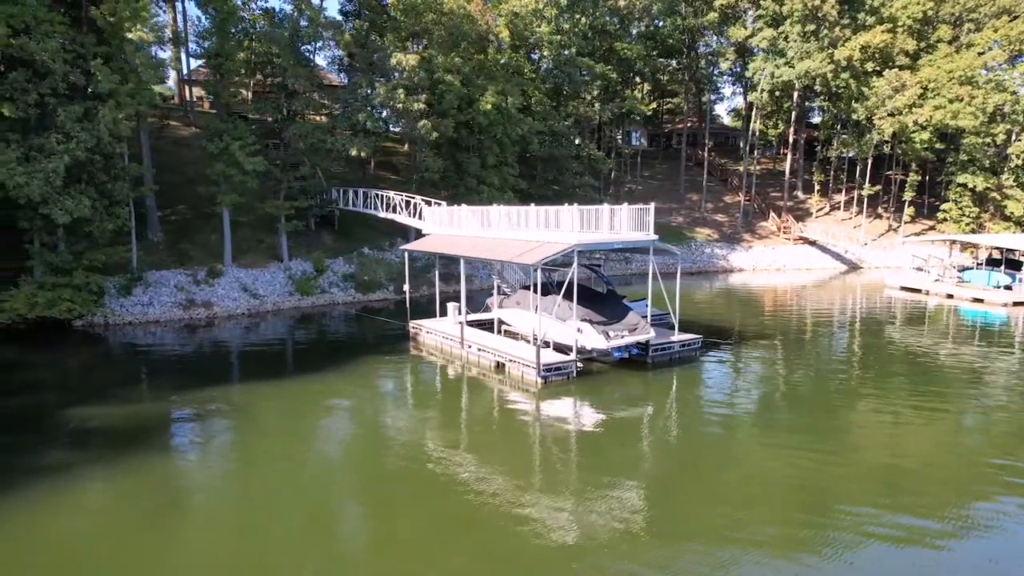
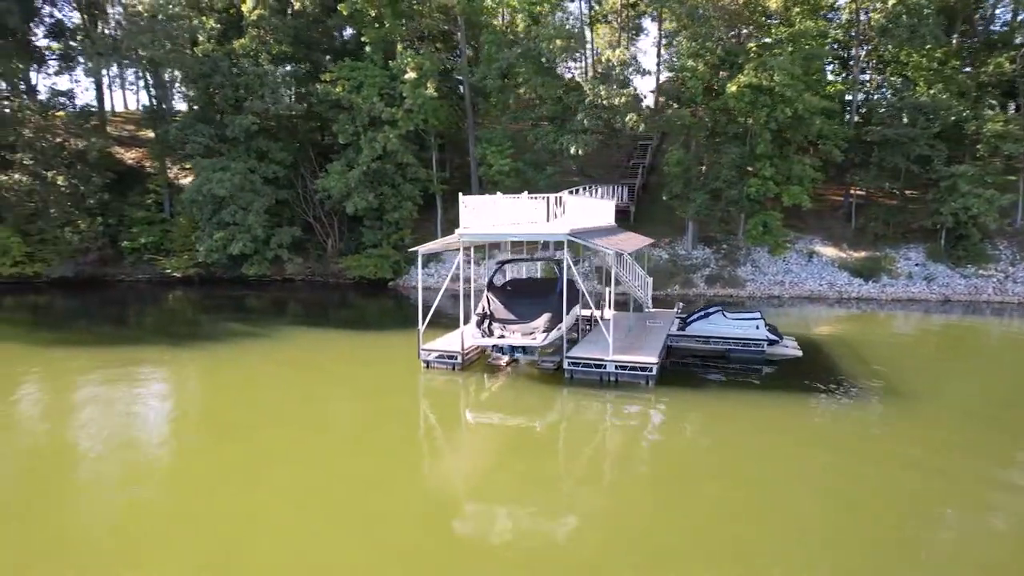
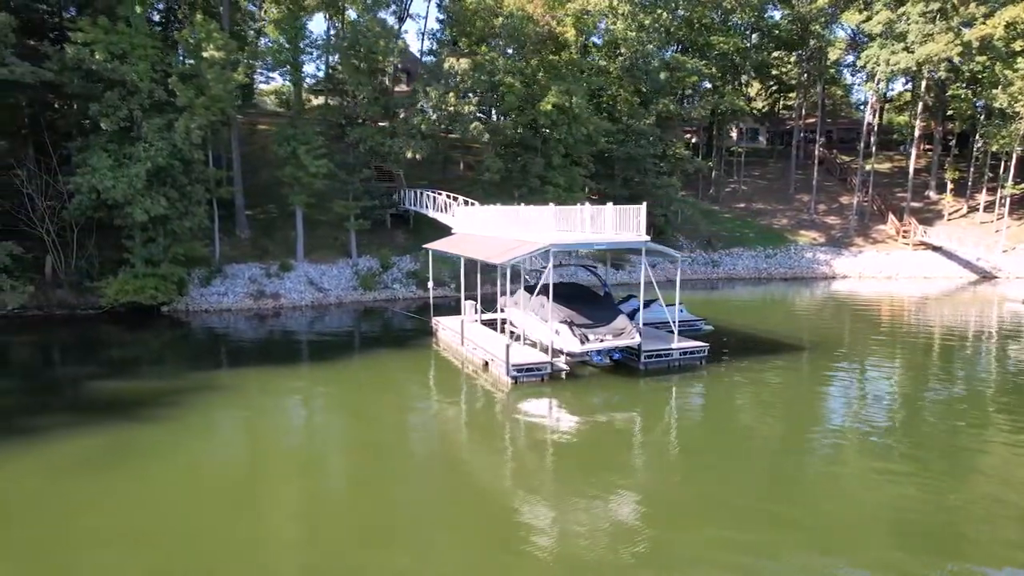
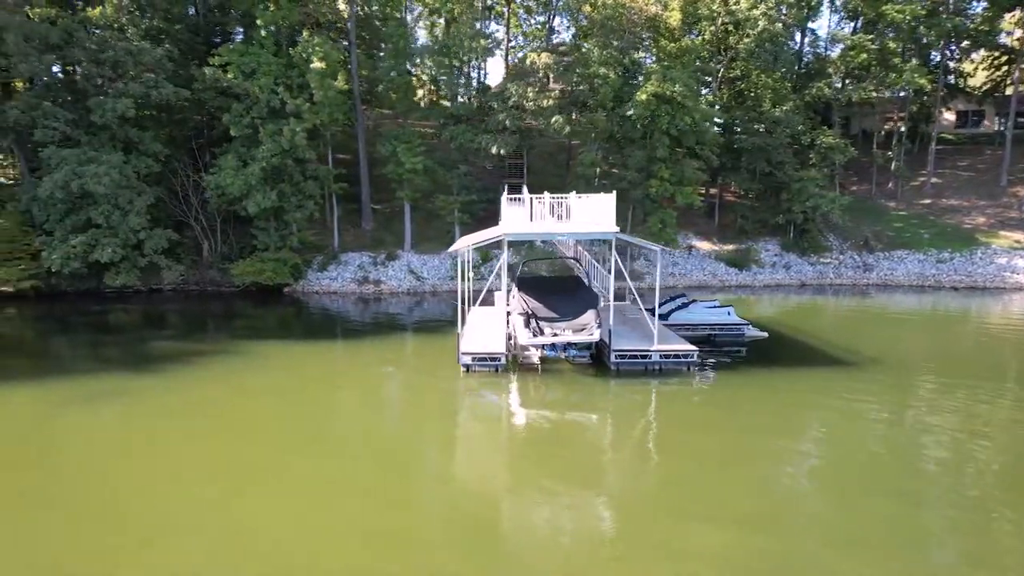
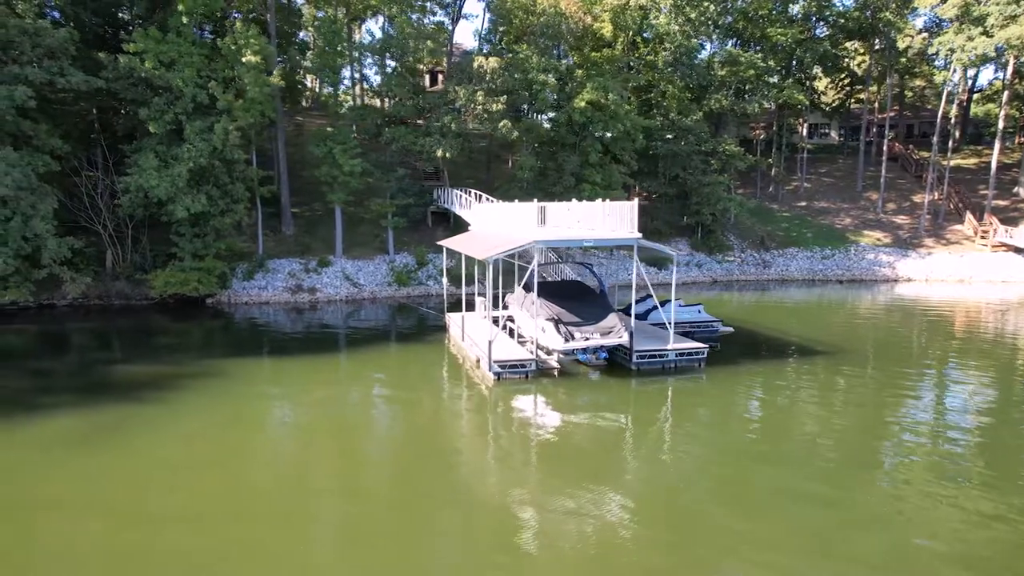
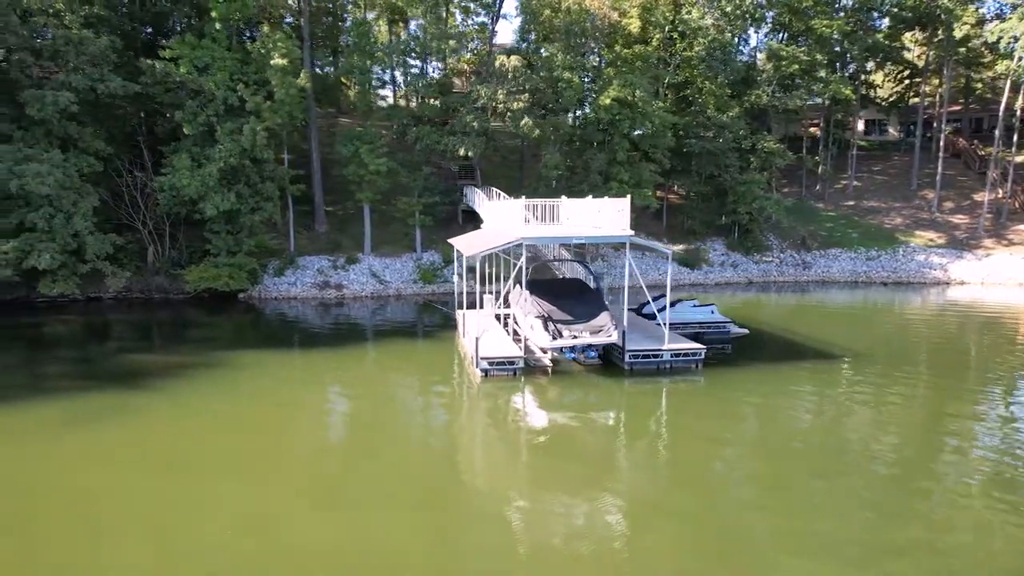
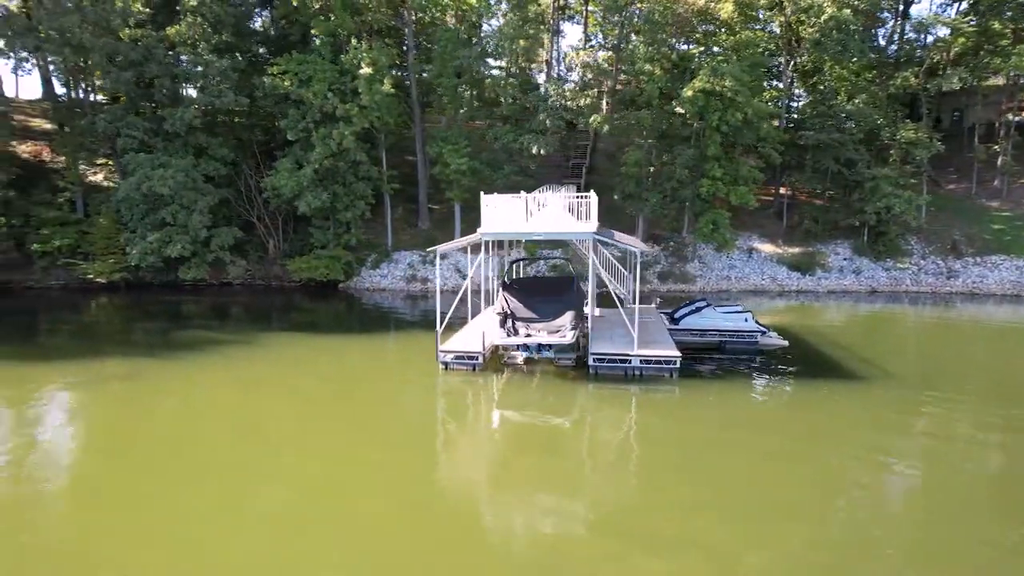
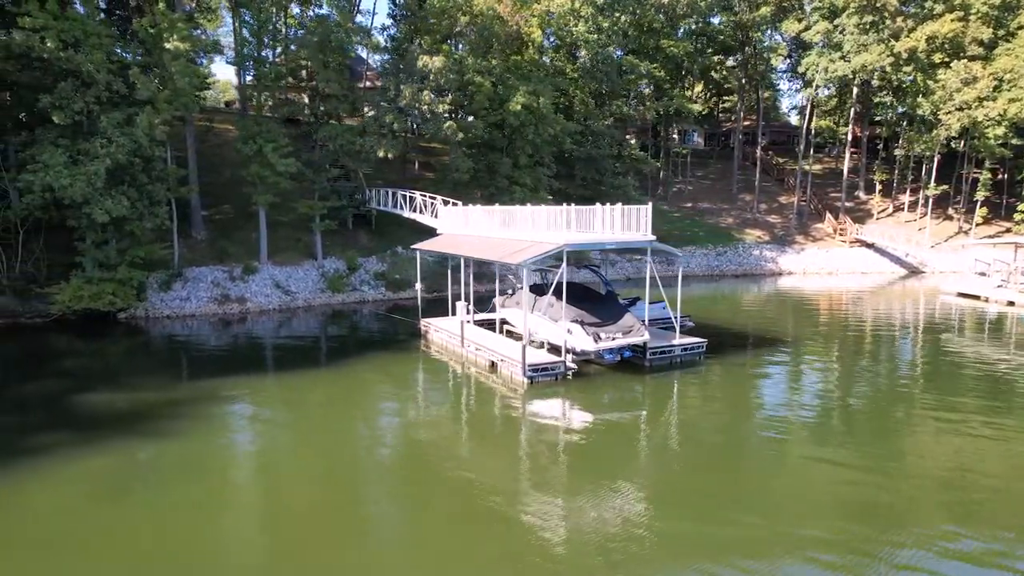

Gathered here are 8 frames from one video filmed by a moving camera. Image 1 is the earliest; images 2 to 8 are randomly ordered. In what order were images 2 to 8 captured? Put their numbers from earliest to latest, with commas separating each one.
8, 3, 5, 6, 4, 7, 2
